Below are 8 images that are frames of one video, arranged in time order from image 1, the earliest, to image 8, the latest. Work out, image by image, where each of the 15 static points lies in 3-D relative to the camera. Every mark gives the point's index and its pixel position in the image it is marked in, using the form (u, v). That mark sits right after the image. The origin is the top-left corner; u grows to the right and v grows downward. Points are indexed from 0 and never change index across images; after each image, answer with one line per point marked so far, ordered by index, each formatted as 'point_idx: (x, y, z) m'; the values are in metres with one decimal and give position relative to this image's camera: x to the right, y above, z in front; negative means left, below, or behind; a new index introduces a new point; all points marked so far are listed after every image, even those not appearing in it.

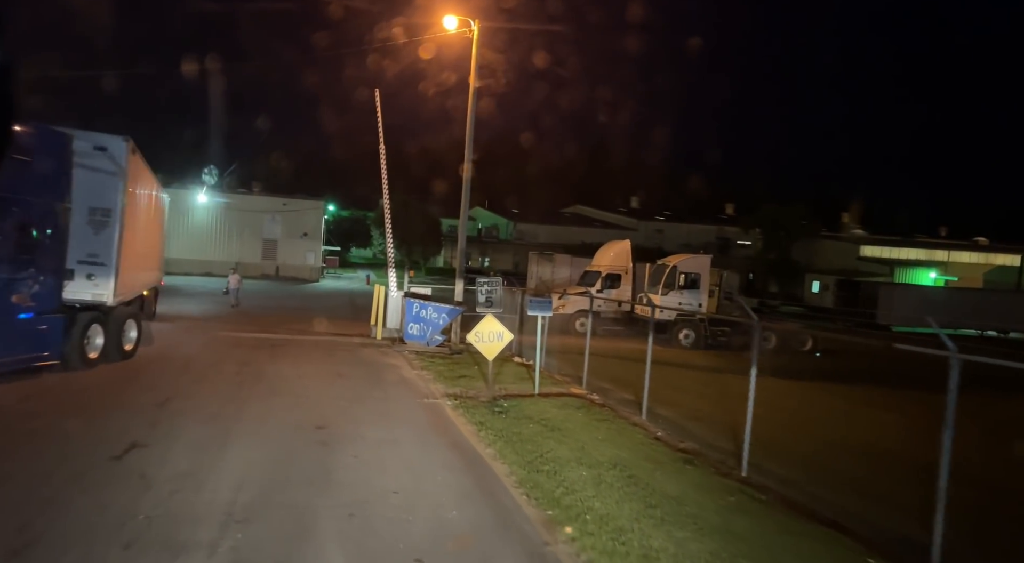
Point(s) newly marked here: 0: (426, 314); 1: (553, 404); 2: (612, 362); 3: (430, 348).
0: (-2.2, -0.8, +16.0) m
1: (+0.6, -2.0, +10.1) m
2: (+2.6, -2.1, +16.5) m
3: (-2.1, -1.7, +16.0) m
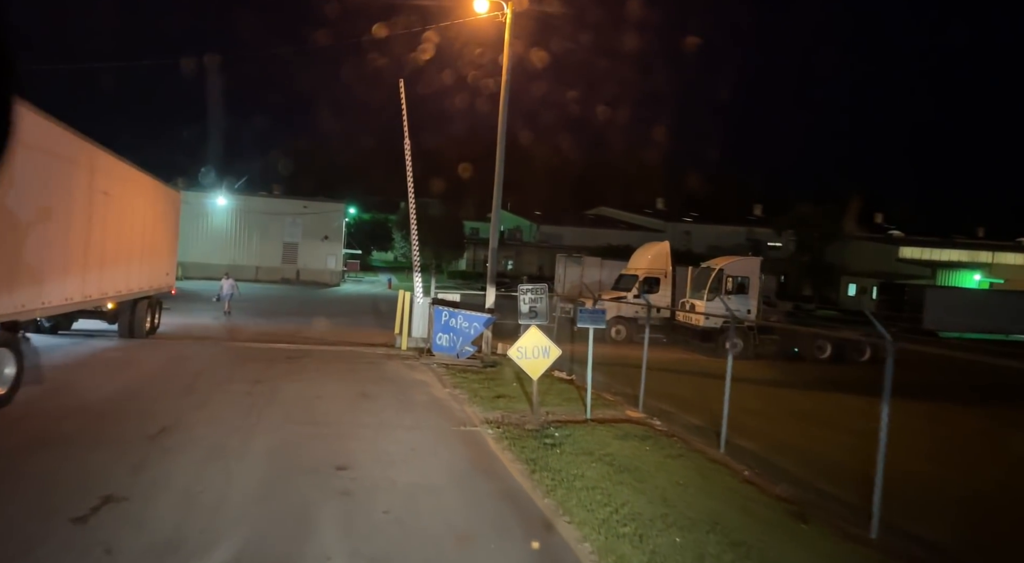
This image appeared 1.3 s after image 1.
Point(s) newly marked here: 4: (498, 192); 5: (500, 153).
0: (-1.3, -1.0, +14.6) m
1: (+1.4, -2.1, +8.6) m
2: (+3.5, -2.2, +14.9) m
3: (-1.2, -1.8, +14.6) m
4: (-0.4, +2.4, +16.9) m
5: (-0.3, +3.2, +16.2) m
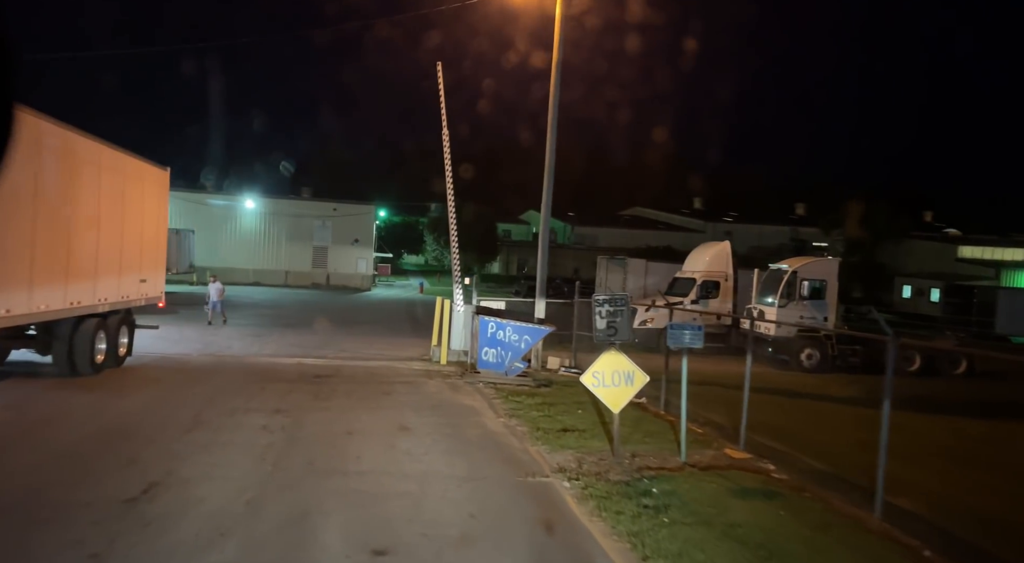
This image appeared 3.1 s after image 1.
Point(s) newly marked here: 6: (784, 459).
0: (-0.2, -1.1, +12.7) m
1: (+2.2, -2.2, +6.6) m
2: (+4.7, -2.3, +12.8) m
3: (0.0, -2.0, +12.7) m
4: (+0.9, +2.3, +15.0) m
5: (+0.9, +3.1, +14.3) m
6: (+3.4, -2.2, +8.0) m
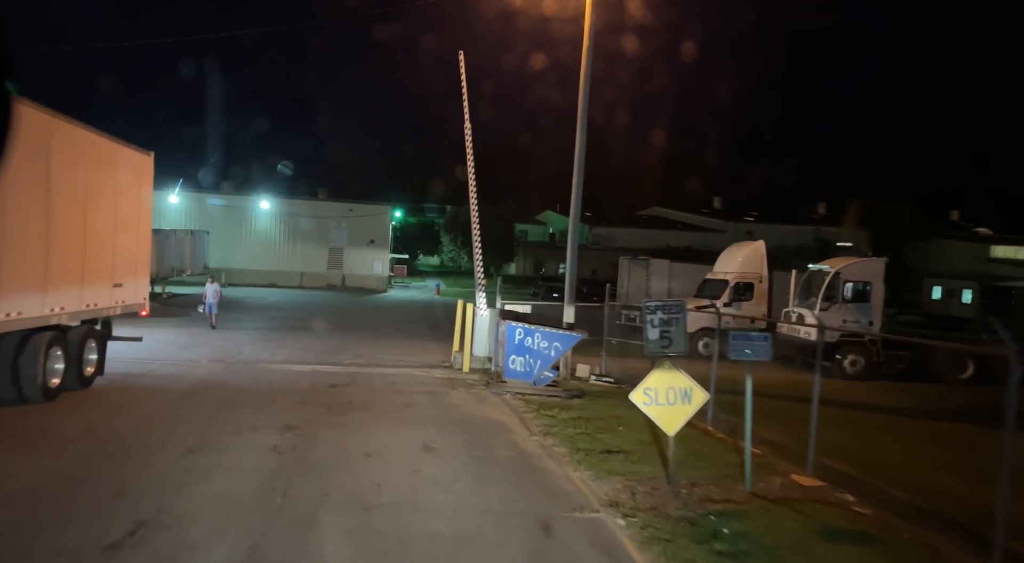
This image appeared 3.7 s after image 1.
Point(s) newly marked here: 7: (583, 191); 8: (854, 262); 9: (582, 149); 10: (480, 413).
0: (+0.4, -1.2, +11.8) m
1: (+2.6, -2.2, +5.6) m
2: (+5.2, -2.4, +11.8) m
3: (+0.5, -2.0, +11.8) m
4: (+1.5, +2.2, +14.0) m
5: (+1.5, +3.0, +13.4) m
6: (+3.9, -2.3, +7.0) m
7: (+1.6, +2.0, +14.1) m
8: (+9.5, +0.6, +17.5) m
9: (+1.6, +2.9, +13.9) m
10: (-0.5, -2.1, +9.8) m
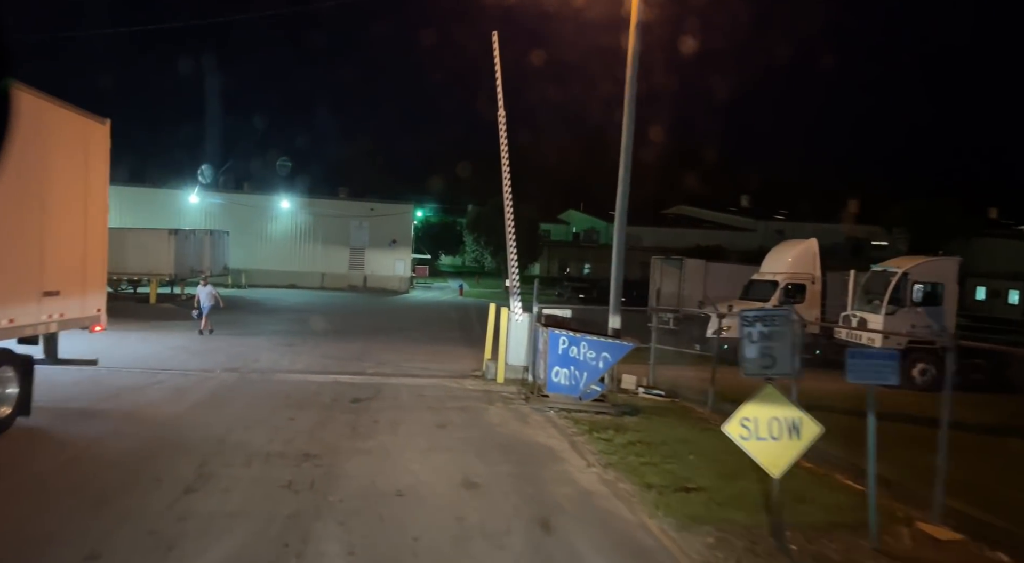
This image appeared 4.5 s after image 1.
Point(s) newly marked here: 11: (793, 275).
0: (+1.1, -1.2, +10.5) m
1: (+3.2, -2.3, +4.2) m
2: (+5.9, -2.4, +10.4) m
3: (+1.2, -2.0, +10.5) m
4: (+2.2, +2.2, +12.7) m
5: (+2.2, +3.0, +12.0) m
6: (+4.4, -2.3, +5.6) m
7: (+2.4, +2.0, +12.8) m
8: (+10.4, +0.5, +15.9) m
9: (+2.3, +2.9, +12.6) m
10: (+0.2, -2.1, +8.5) m
11: (+8.6, +0.2, +19.4) m
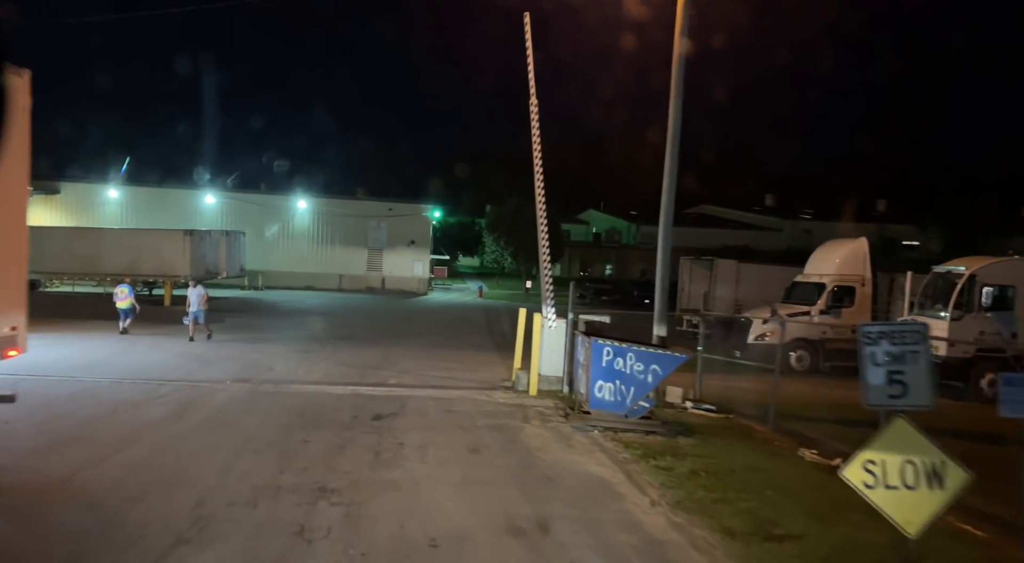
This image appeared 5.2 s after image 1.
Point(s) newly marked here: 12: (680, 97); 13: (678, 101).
0: (+1.7, -1.3, +9.4) m
1: (+3.6, -2.3, +3.1) m
2: (+6.5, -2.5, +9.1) m
3: (+1.8, -2.1, +9.3) m
4: (+2.9, +2.1, +11.6) m
5: (+2.8, +2.9, +10.9) m
6: (+4.9, -2.4, +4.4) m
7: (+3.0, +1.9, +11.6) m
8: (+11.1, +0.5, +14.6) m
9: (+3.0, +2.8, +11.5) m
10: (+0.7, -2.2, +7.5) m
11: (+9.4, +0.1, +18.1) m
12: (+3.0, +3.3, +11.5) m
13: (+3.0, +3.2, +11.6) m
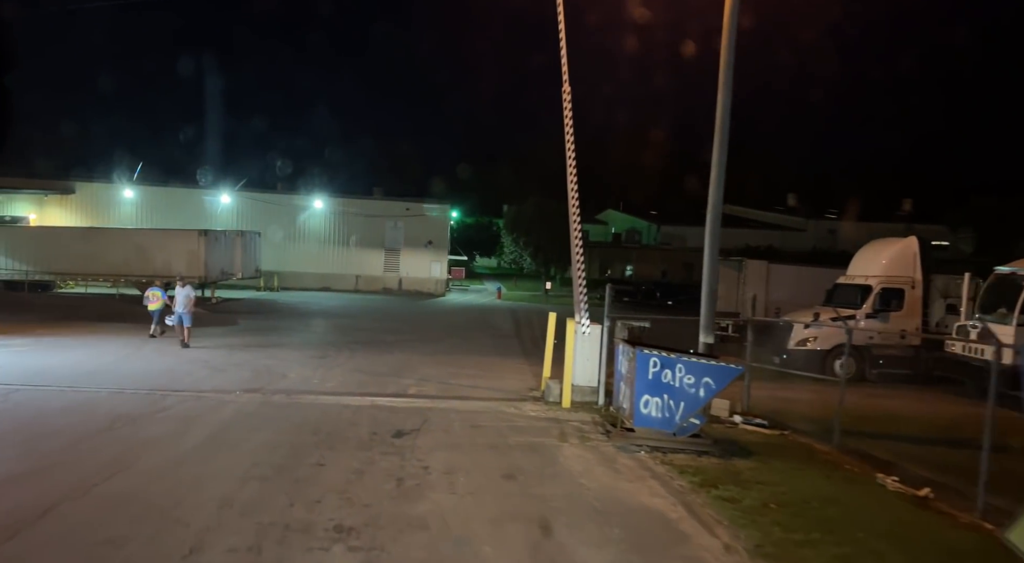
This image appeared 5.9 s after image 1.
0: (+2.1, -1.3, +8.4) m
1: (+3.9, -2.3, +2.1) m
2: (+7.0, -2.5, +8.0) m
3: (+2.3, -2.1, +8.4) m
4: (+3.4, +2.1, +10.6) m
5: (+3.3, +2.9, +9.9) m
6: (+5.2, -2.4, +3.3) m
7: (+3.5, +1.9, +10.7) m
8: (+11.7, +0.4, +13.4) m
9: (+3.5, +2.8, +10.5) m
10: (+1.1, -2.2, +6.5) m
11: (+10.1, +0.1, +16.9) m
12: (+3.6, +3.3, +10.5) m
13: (+3.5, +3.2, +10.6) m
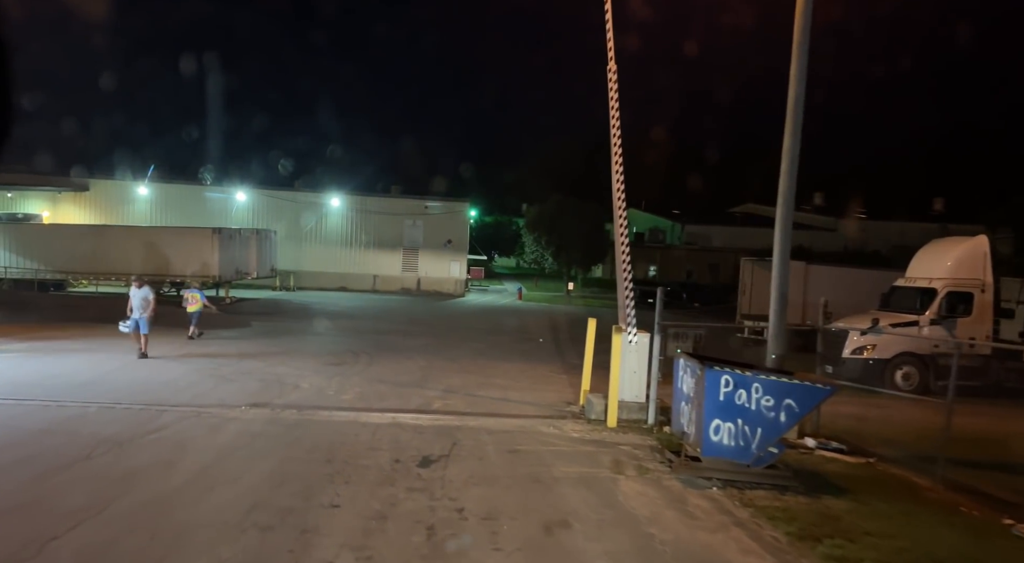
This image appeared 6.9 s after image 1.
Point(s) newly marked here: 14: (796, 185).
0: (+2.7, -1.3, +7.2) m
1: (+4.3, -2.4, +0.7) m
2: (+7.5, -2.6, +6.6) m
3: (+2.8, -2.2, +7.1) m
4: (+4.0, +2.0, +9.2) m
5: (+3.9, +2.8, +8.6) m
6: (+5.6, -2.5, +2.0) m
7: (+4.1, +1.8, +9.3) m
8: (+12.3, +0.3, +11.8) m
9: (+4.1, +2.7, +9.1) m
10: (+1.6, -2.2, +5.3) m
11: (+10.8, 0.0, +15.4) m
12: (+4.1, +3.2, +9.2) m
13: (+4.1, +3.2, +9.3) m
14: (+4.1, +1.5, +9.4) m
